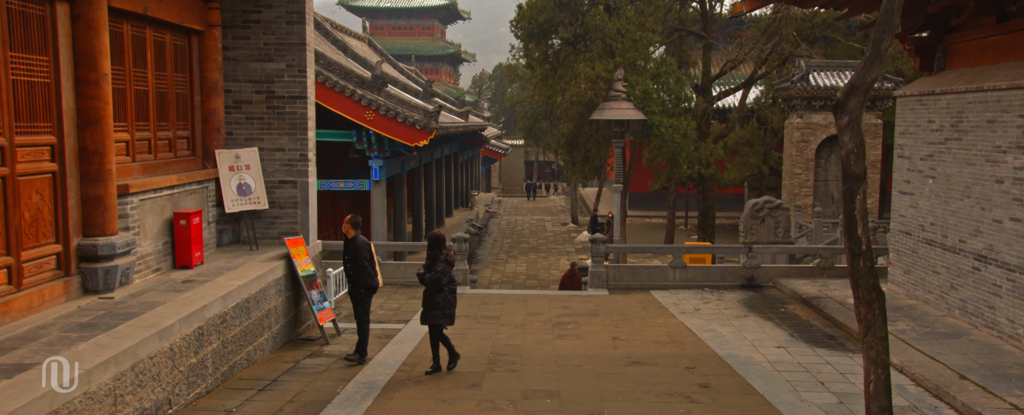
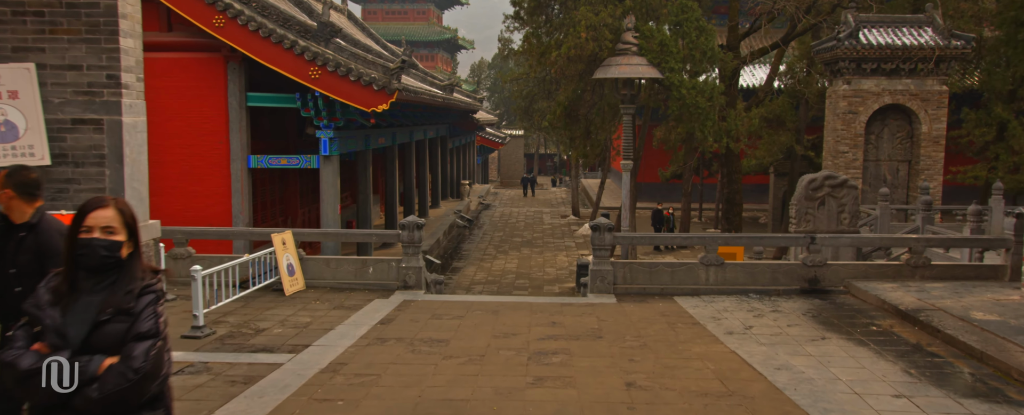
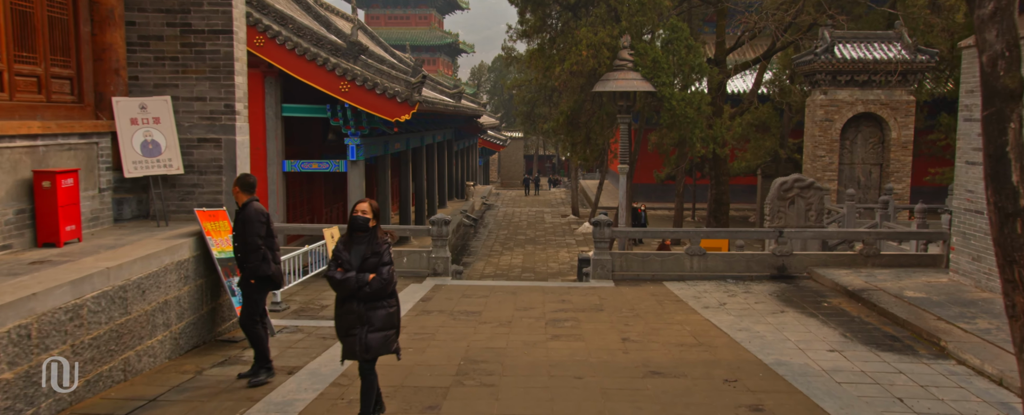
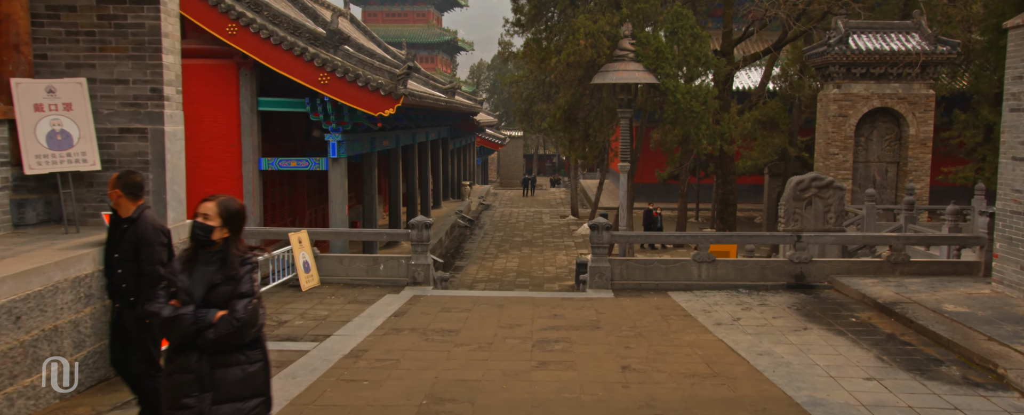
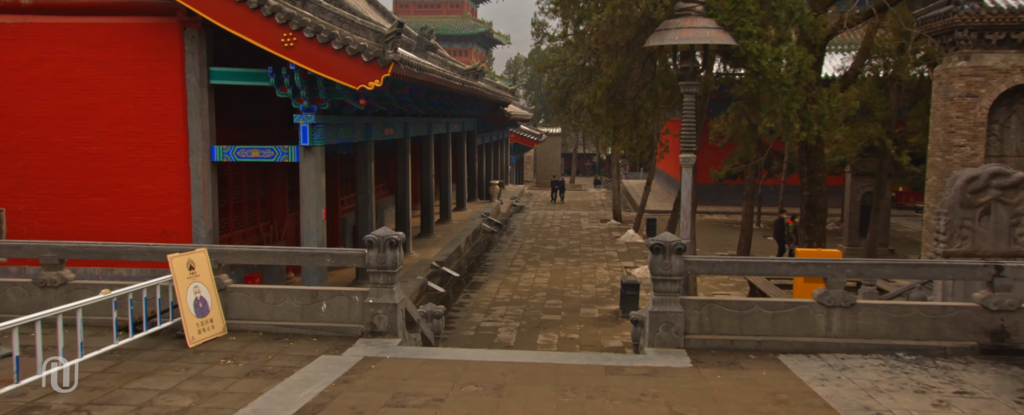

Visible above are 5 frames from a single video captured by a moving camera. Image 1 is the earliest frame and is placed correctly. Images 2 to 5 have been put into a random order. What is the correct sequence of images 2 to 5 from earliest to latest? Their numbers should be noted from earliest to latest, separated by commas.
3, 4, 2, 5
